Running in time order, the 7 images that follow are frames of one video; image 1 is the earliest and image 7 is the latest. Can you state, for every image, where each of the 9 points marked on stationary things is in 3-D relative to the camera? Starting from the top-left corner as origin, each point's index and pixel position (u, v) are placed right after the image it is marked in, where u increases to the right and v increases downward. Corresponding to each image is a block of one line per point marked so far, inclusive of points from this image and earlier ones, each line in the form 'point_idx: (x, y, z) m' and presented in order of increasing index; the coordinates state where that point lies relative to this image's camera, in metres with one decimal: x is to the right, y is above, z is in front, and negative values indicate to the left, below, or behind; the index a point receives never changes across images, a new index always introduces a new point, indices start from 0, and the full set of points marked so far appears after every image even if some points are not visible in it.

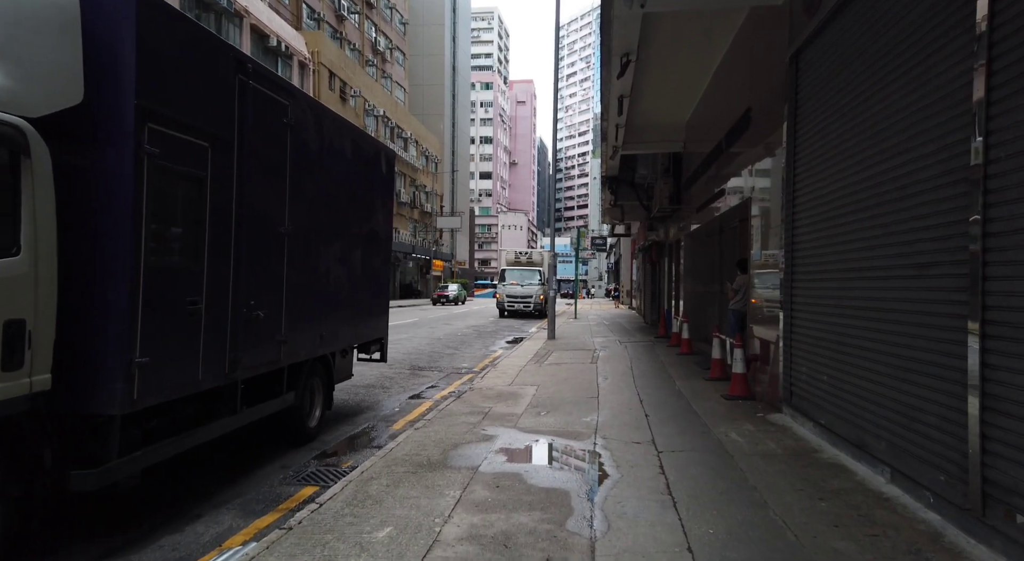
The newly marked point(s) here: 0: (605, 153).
0: (+2.4, +3.4, +15.1) m
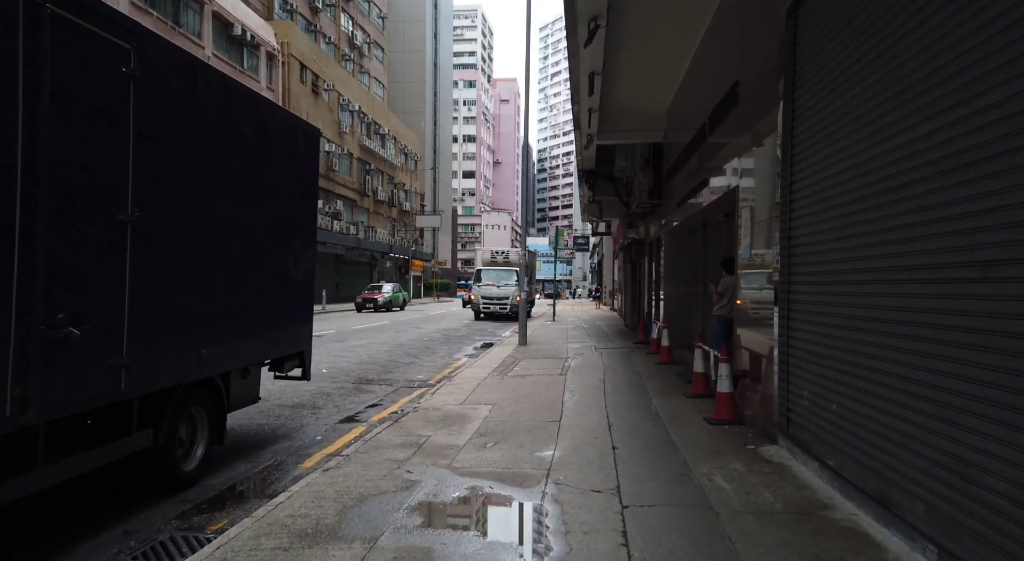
0: (+1.6, +3.4, +13.9) m
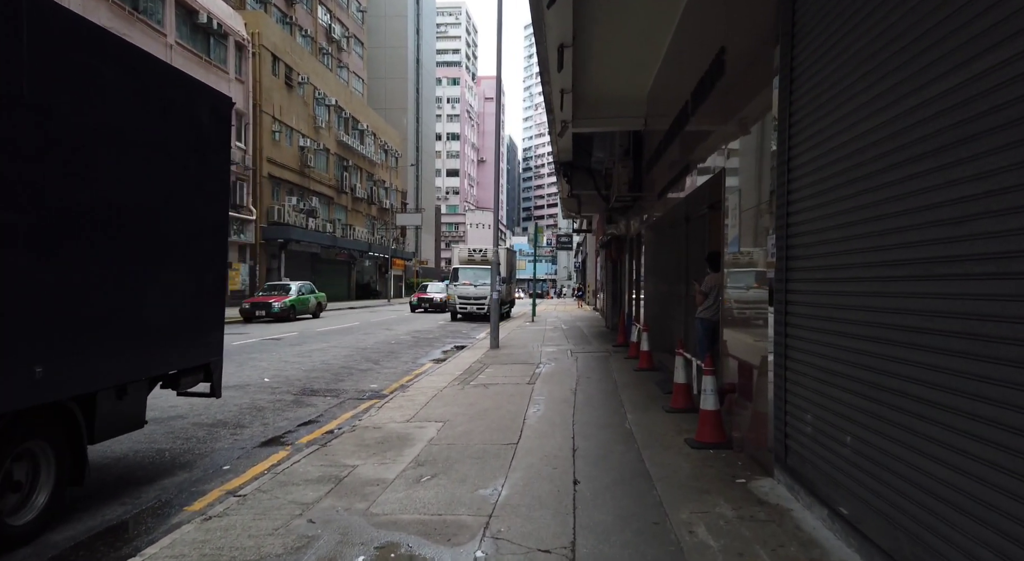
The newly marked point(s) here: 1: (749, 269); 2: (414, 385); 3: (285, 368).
0: (+0.9, +3.4, +12.9) m
1: (+2.3, +0.1, +5.8) m
2: (-1.6, -1.7, +9.4) m
3: (-4.4, -1.7, +11.0) m
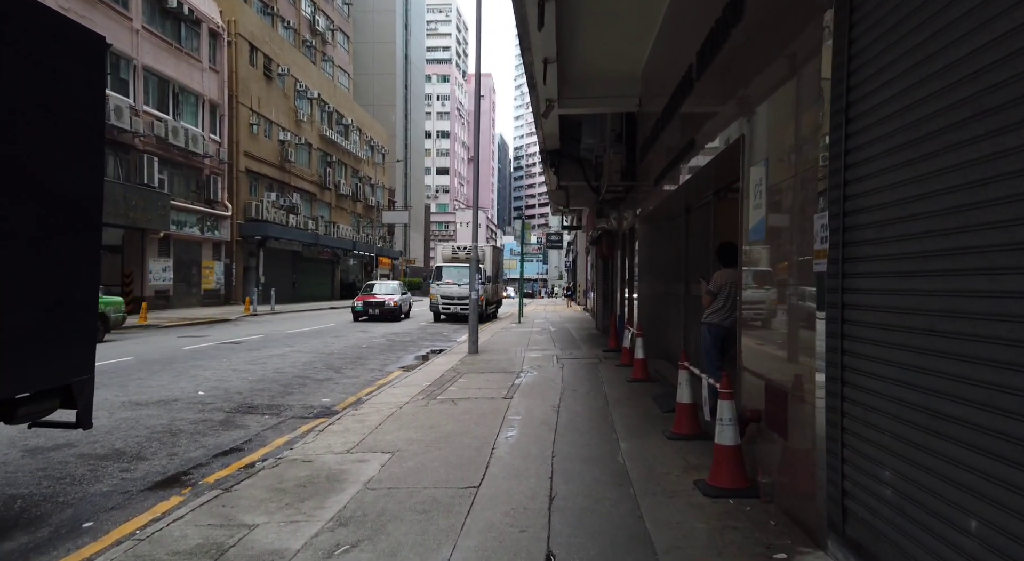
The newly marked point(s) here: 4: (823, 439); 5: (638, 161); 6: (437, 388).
0: (+0.5, +3.4, +11.6) m
1: (+2.0, +0.1, +4.5) m
2: (-2.0, -1.7, +8.1) m
3: (-4.8, -1.6, +9.6) m
4: (+1.8, -0.9, +3.4) m
5: (+2.6, +2.5, +12.0) m
6: (-1.2, -1.6, +8.7) m
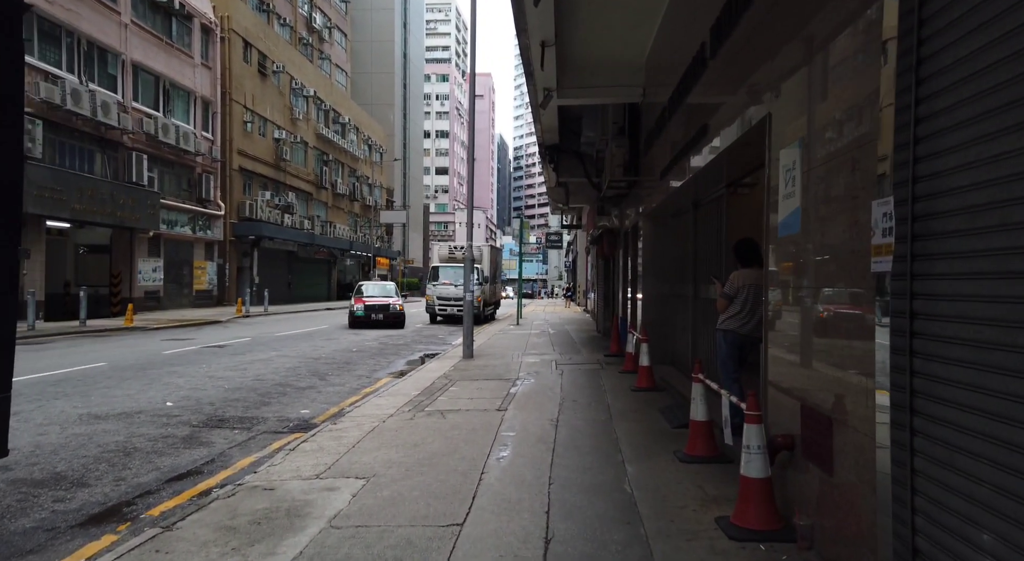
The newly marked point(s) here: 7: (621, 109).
0: (+0.4, +3.4, +11.0) m
1: (+2.0, +0.1, +3.8) m
2: (-2.1, -1.7, +7.4) m
3: (-4.8, -1.7, +9.0) m
4: (+1.7, -0.9, +2.7) m
5: (+2.6, +2.5, +11.3) m
6: (-1.2, -1.7, +8.1) m
7: (+2.3, +3.6, +12.0) m
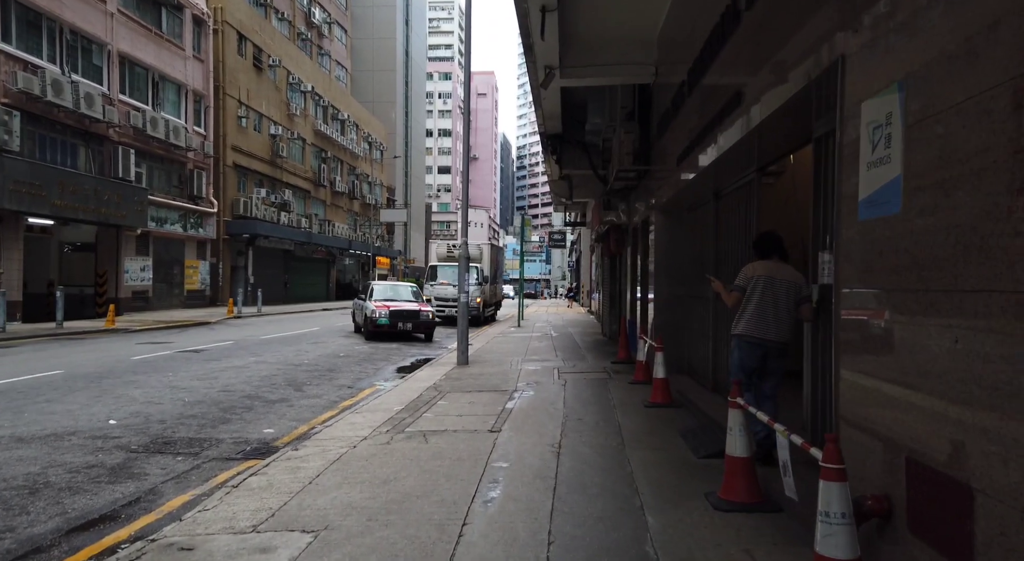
0: (+0.4, +3.4, +9.9) m
1: (+1.9, +0.1, +2.8) m
2: (-2.1, -1.7, +6.4) m
3: (-4.9, -1.7, +8.0) m
4: (+1.7, -0.9, +1.7) m
5: (+2.5, +2.5, +10.3) m
6: (-1.3, -1.7, +7.1) m
7: (+2.3, +3.6, +10.9) m
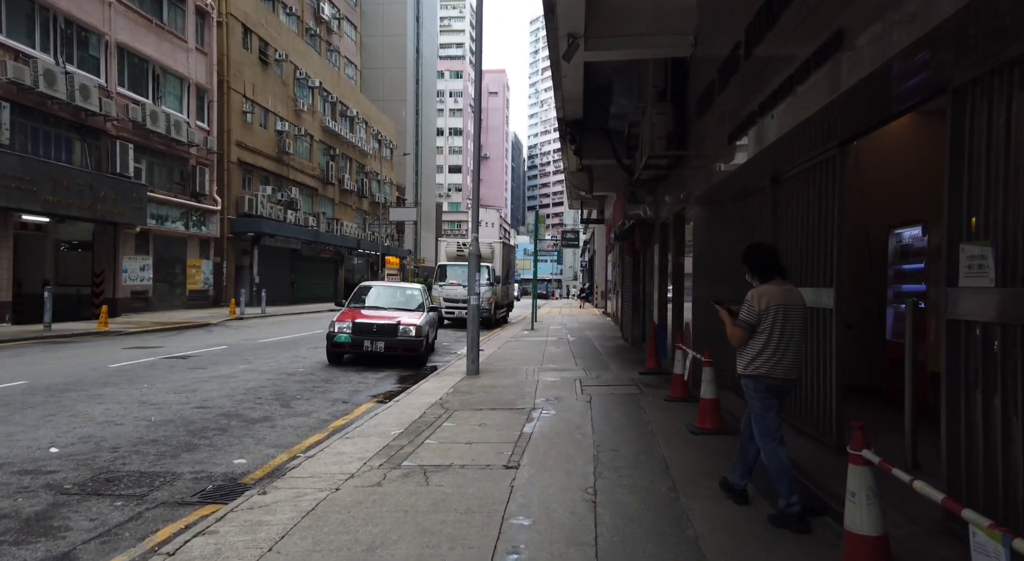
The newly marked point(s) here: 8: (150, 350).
0: (+0.7, +3.4, +8.7) m
1: (+2.0, +0.1, +1.6) m
2: (-1.9, -1.7, +5.2) m
3: (-4.7, -1.7, +6.9) m
4: (+1.8, -0.9, +0.4) m
5: (+2.8, +2.5, +9.1) m
6: (-1.1, -1.7, +5.9) m
7: (+2.5, +3.6, +9.7) m
8: (-8.5, -1.6, +13.5) m
